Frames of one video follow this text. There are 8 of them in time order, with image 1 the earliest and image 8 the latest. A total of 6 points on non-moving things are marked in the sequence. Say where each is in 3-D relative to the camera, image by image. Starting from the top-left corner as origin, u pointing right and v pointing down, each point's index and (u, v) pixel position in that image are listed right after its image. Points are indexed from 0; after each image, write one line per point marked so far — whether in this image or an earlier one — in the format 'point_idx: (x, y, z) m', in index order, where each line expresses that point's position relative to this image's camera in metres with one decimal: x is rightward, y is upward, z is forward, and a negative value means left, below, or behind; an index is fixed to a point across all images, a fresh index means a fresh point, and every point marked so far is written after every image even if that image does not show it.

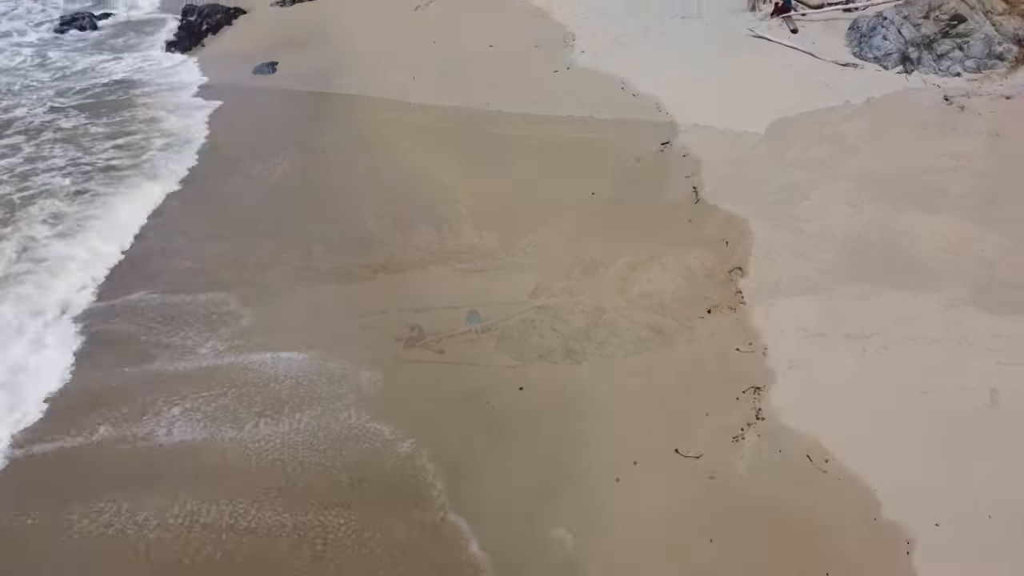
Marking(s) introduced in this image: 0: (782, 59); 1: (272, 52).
0: (+4.5, +3.8, +13.5) m
1: (-5.3, +5.2, +17.8) m
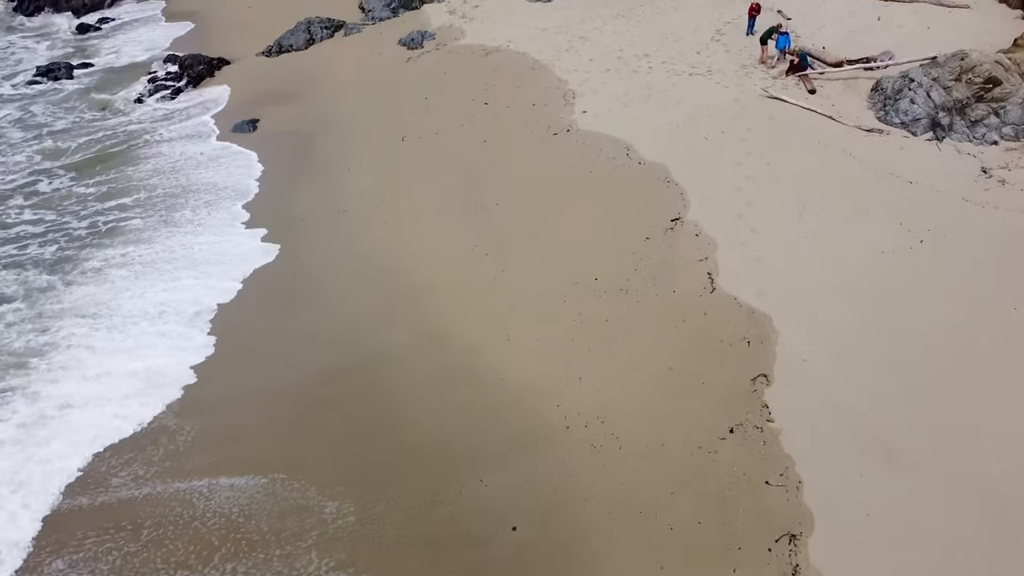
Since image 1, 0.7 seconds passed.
0: (+4.5, +2.6, +12.4) m
1: (-5.4, +3.8, +16.8) m
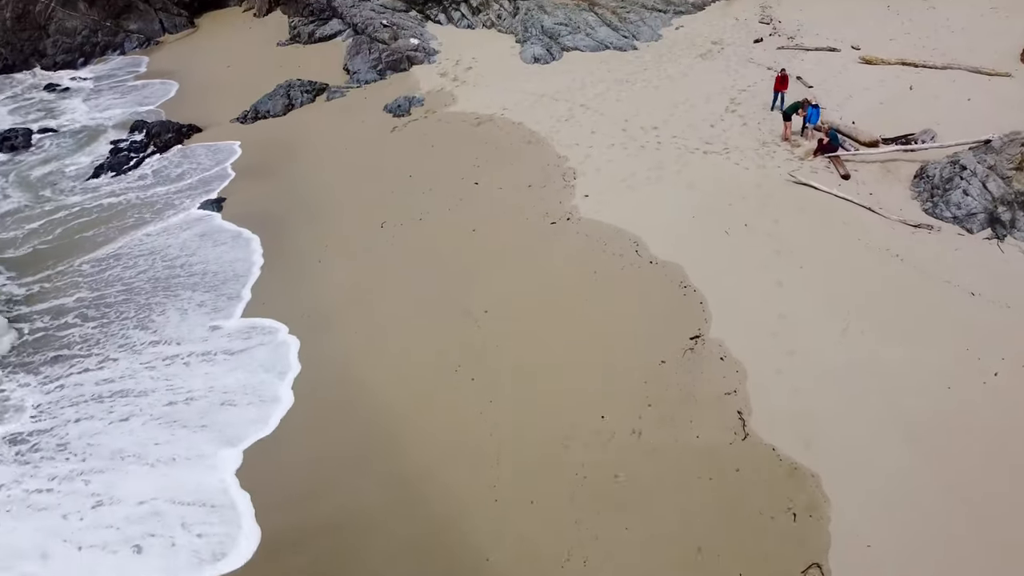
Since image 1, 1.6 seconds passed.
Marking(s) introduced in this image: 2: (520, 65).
0: (+4.3, +1.0, +10.8) m
1: (-5.5, +2.0, +15.3) m
2: (+0.2, +5.3, +18.8) m
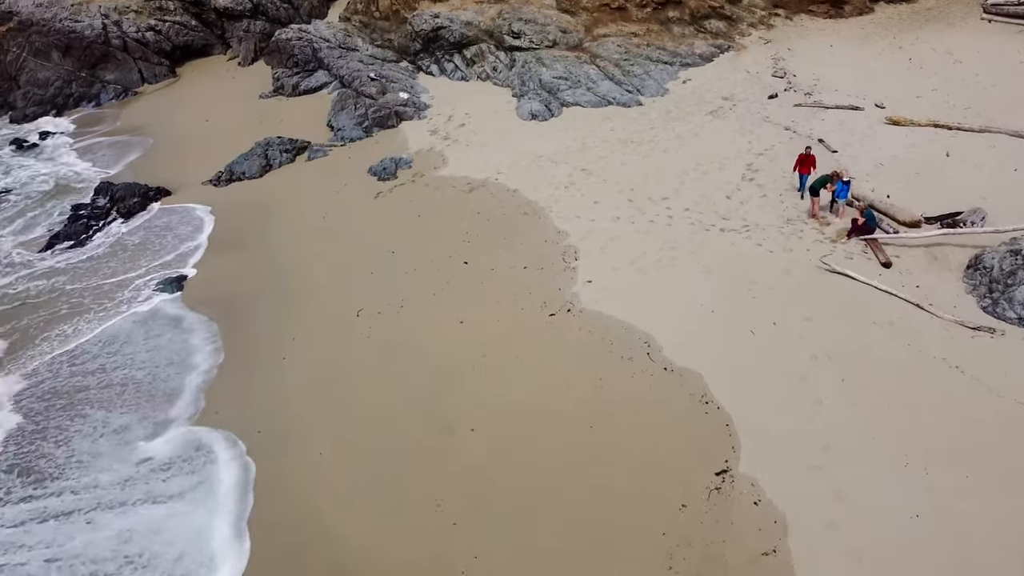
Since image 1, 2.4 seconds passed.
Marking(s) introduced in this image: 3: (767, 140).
0: (+4.2, -0.3, +9.3) m
1: (-5.6, +0.6, +13.8) m
2: (+0.1, +3.7, +17.5) m
3: (+4.7, +2.7, +14.8) m
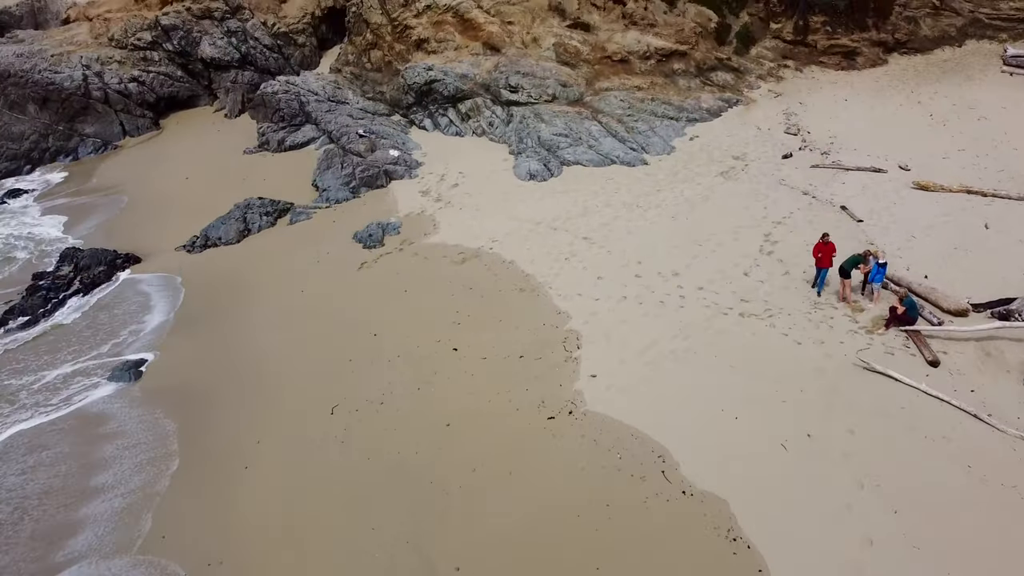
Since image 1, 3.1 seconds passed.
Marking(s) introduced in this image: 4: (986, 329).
0: (+4.2, -1.4, +8.0) m
1: (-5.7, -0.7, +12.6) m
2: (0.0, +2.2, +16.4) m
3: (+4.6, +1.4, +13.6) m
4: (+5.3, -0.5, +9.1) m
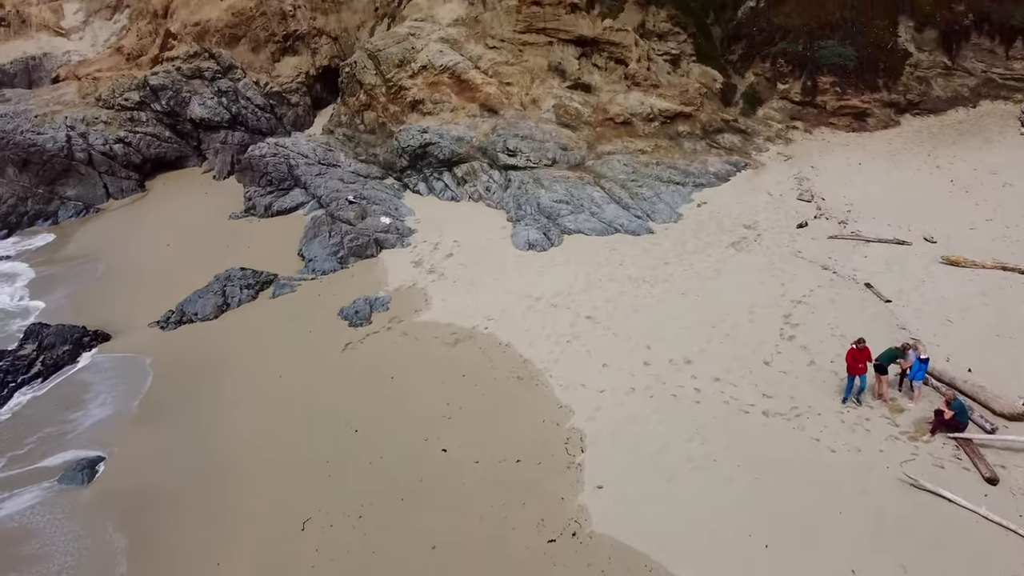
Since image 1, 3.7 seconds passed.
0: (+4.1, -2.3, +6.9) m
1: (-5.7, -2.0, +11.5) m
2: (0.0, +0.7, +15.4) m
3: (+4.6, +0.1, +12.6) m
4: (+5.3, -1.5, +8.0) m
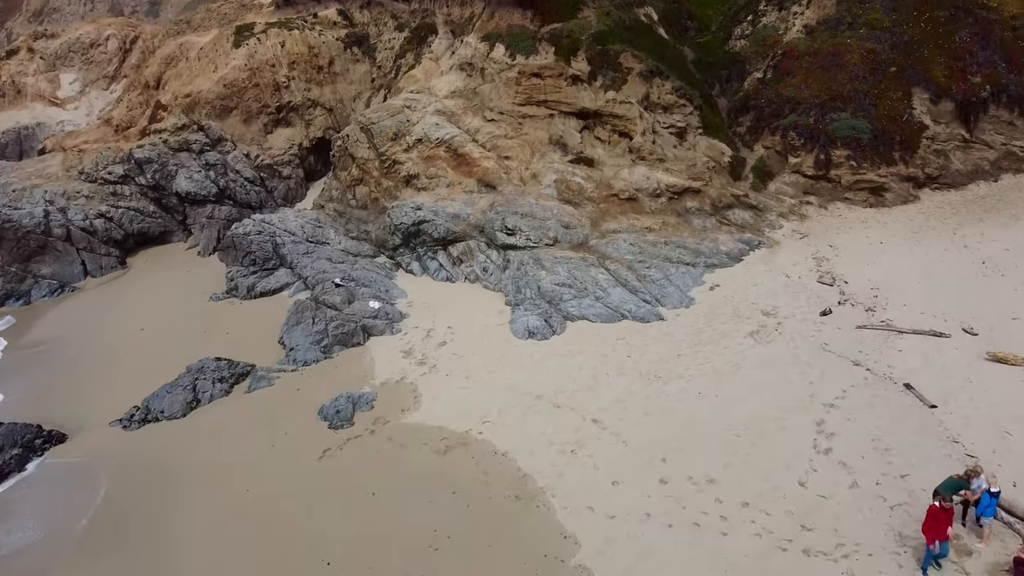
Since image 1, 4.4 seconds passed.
0: (+4.1, -3.3, +5.4) m
1: (-5.7, -3.3, +10.1) m
2: (-0.1, -0.9, +14.2) m
3: (+4.5, -1.3, +11.3) m
4: (+5.2, -2.5, +6.6) m
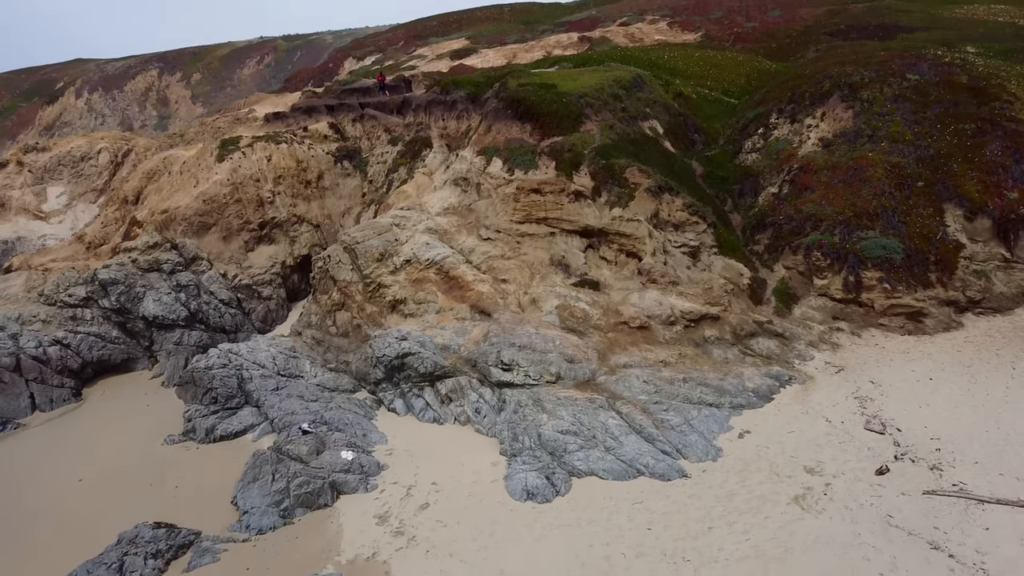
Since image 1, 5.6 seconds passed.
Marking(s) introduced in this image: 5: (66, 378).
0: (+4.0, -4.4, +2.9) m
1: (-5.8, -5.0, +7.5) m
2: (-0.1, -3.2, +11.9) m
3: (+4.5, -3.2, +9.0) m
4: (+5.2, -3.8, +4.1) m
5: (-10.6, -2.1, +19.1) m
